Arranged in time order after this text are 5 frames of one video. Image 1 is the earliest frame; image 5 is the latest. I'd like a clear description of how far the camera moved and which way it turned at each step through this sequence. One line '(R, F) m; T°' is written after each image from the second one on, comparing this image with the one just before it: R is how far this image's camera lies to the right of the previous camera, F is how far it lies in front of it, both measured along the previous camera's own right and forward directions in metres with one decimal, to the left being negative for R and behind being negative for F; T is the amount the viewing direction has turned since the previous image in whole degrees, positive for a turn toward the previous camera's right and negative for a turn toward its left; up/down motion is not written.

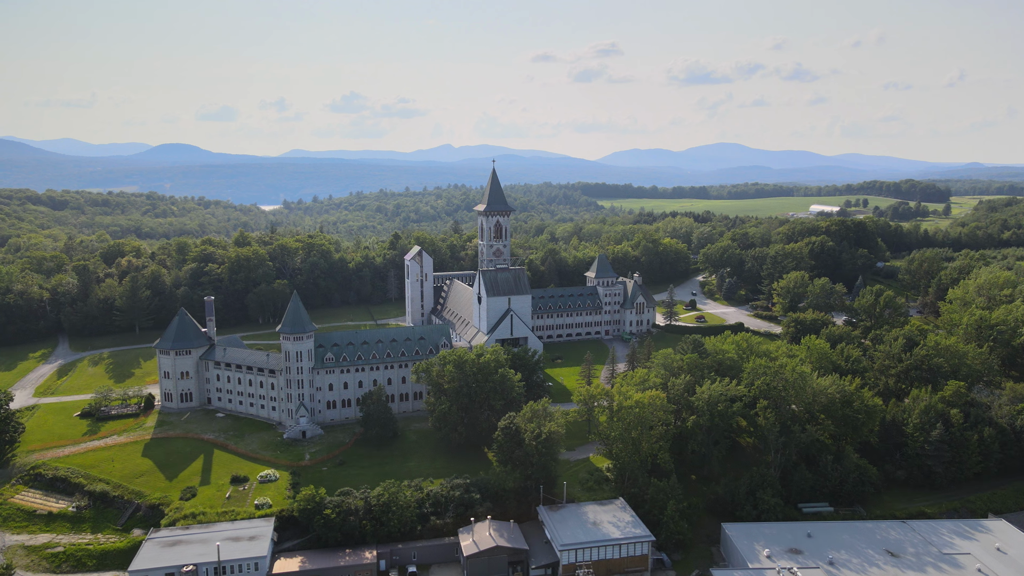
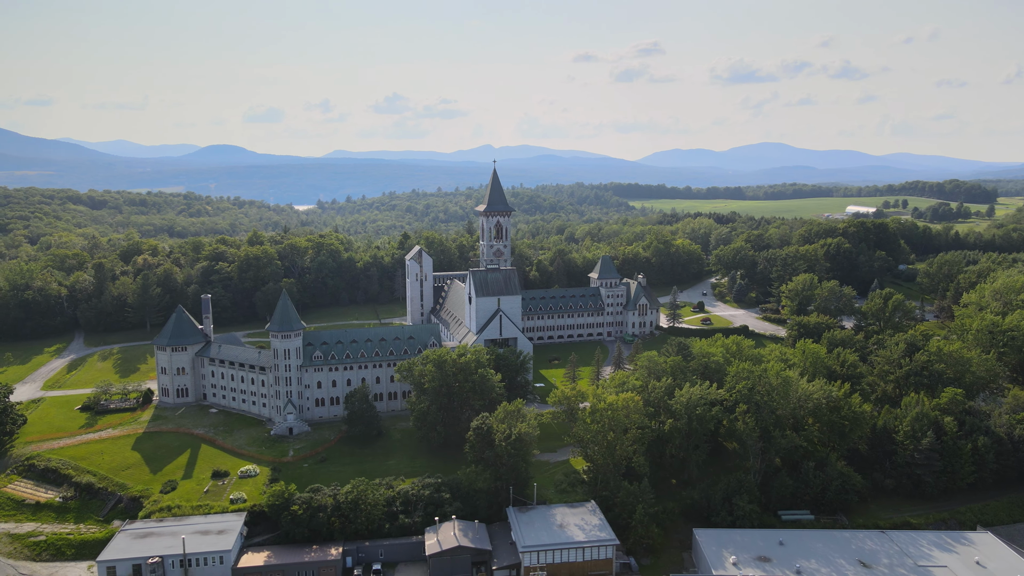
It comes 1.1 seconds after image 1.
(+4.6, +0.1) m; -3°
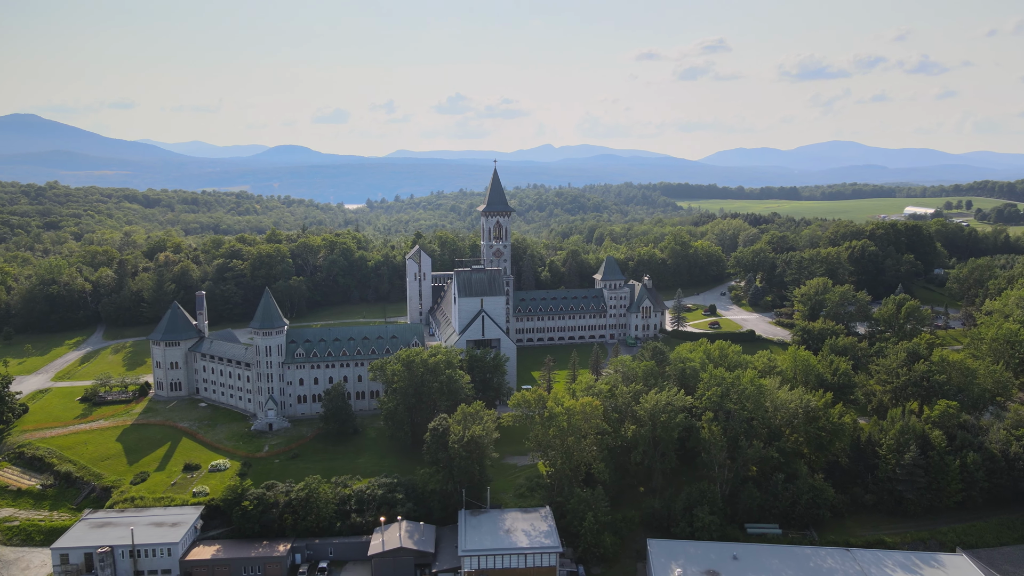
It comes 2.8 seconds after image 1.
(+7.0, +0.7) m; -4°
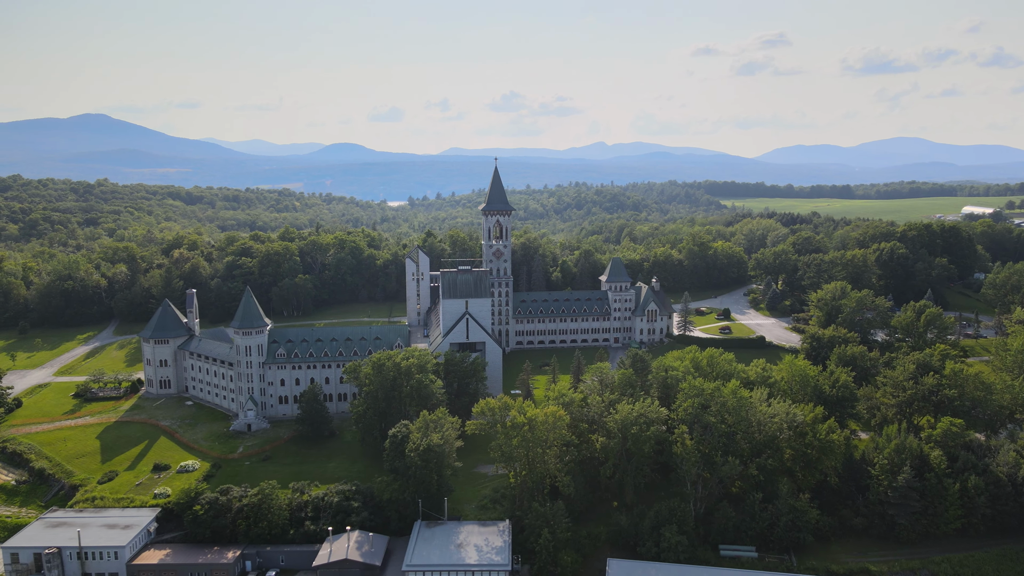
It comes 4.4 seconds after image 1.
(+6.0, +2.3) m; -4°
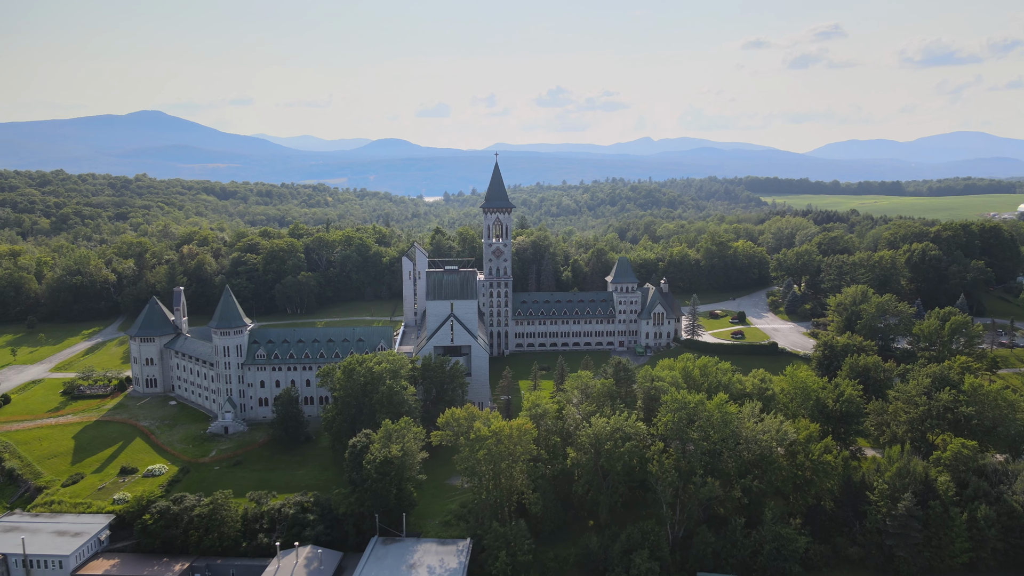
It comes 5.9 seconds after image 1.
(+5.0, +3.2) m; -3°
